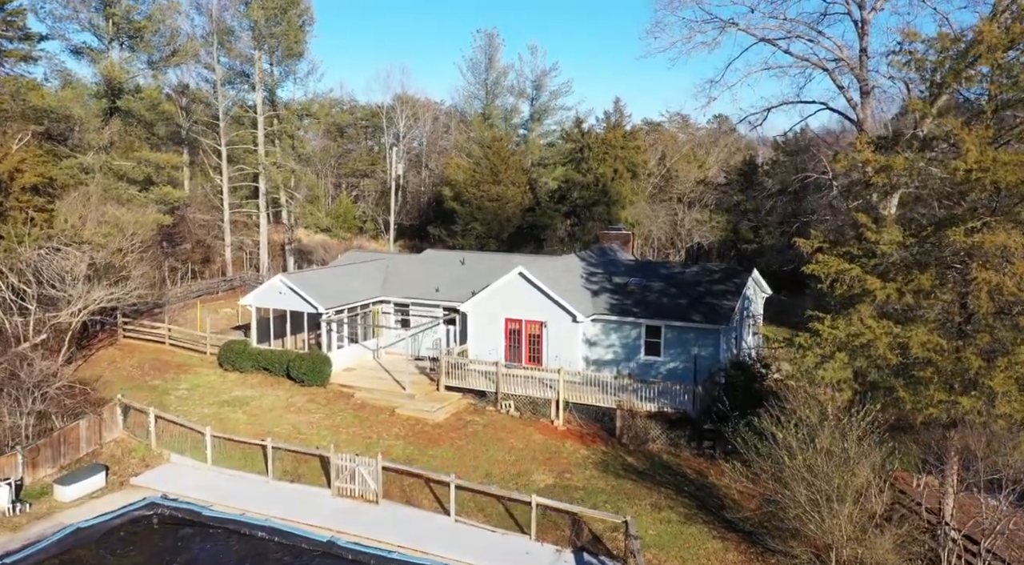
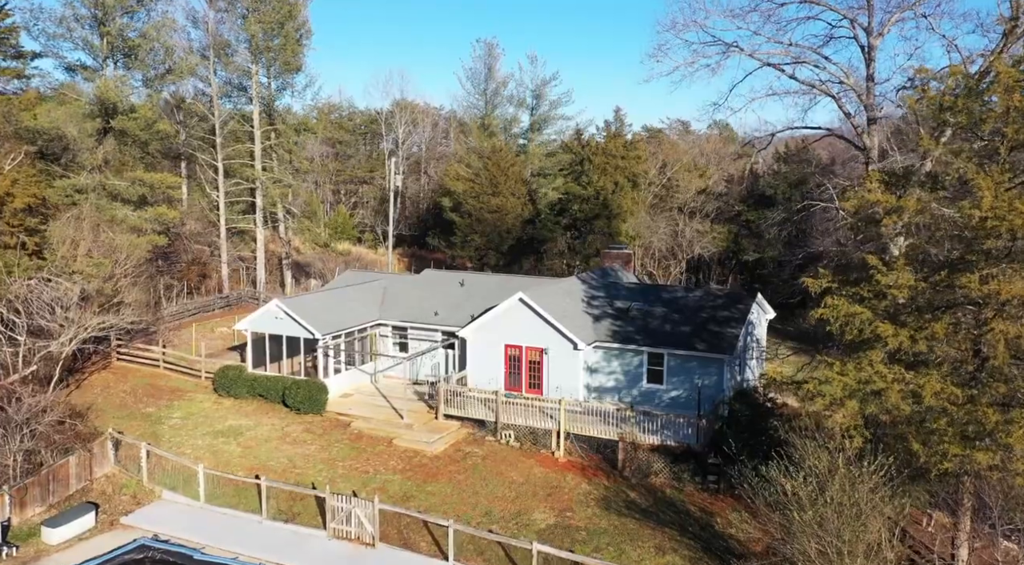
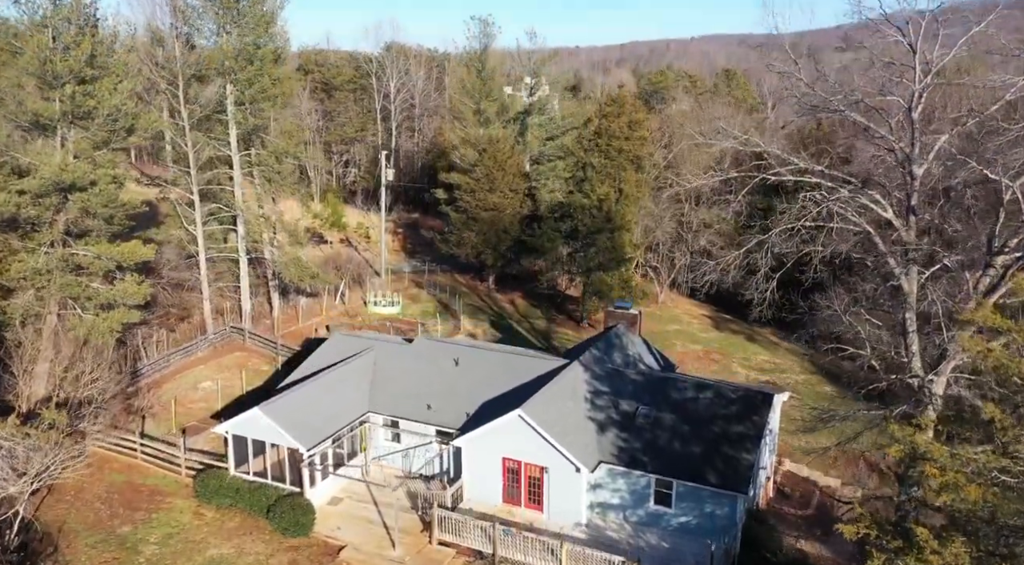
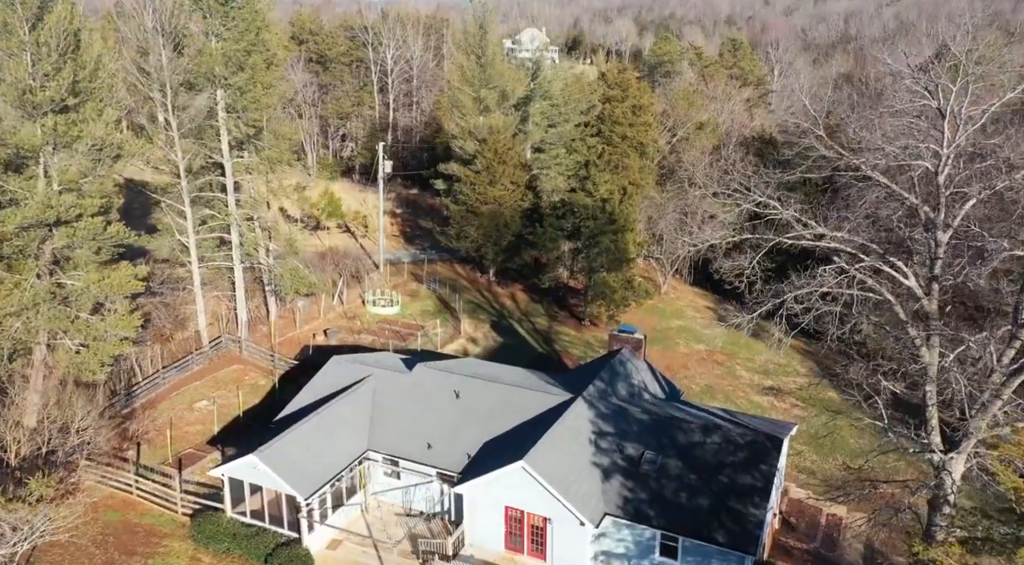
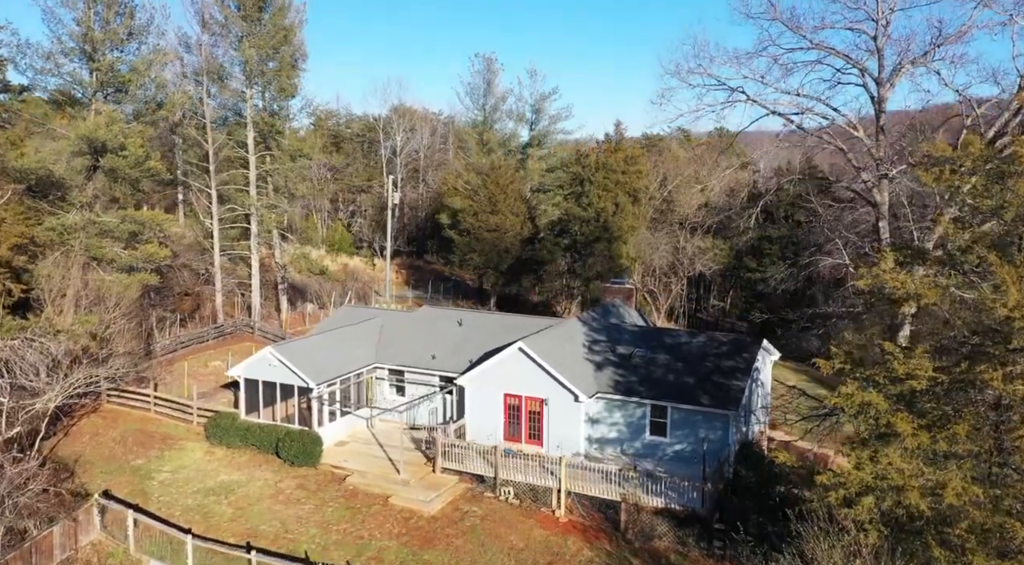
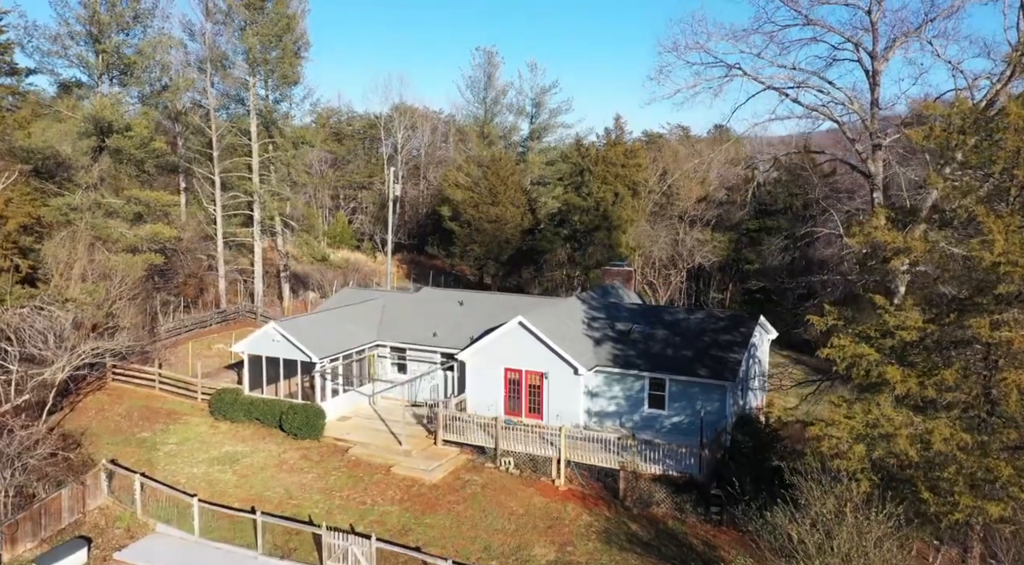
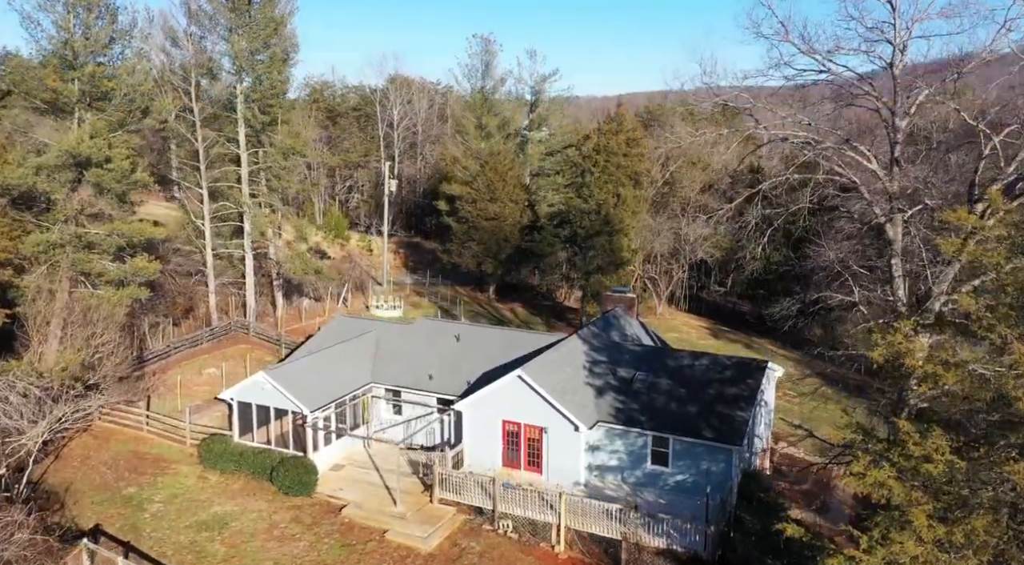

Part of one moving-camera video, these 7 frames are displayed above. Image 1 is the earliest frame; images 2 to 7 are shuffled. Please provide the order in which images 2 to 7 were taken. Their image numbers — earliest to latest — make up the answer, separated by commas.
2, 6, 5, 7, 3, 4
